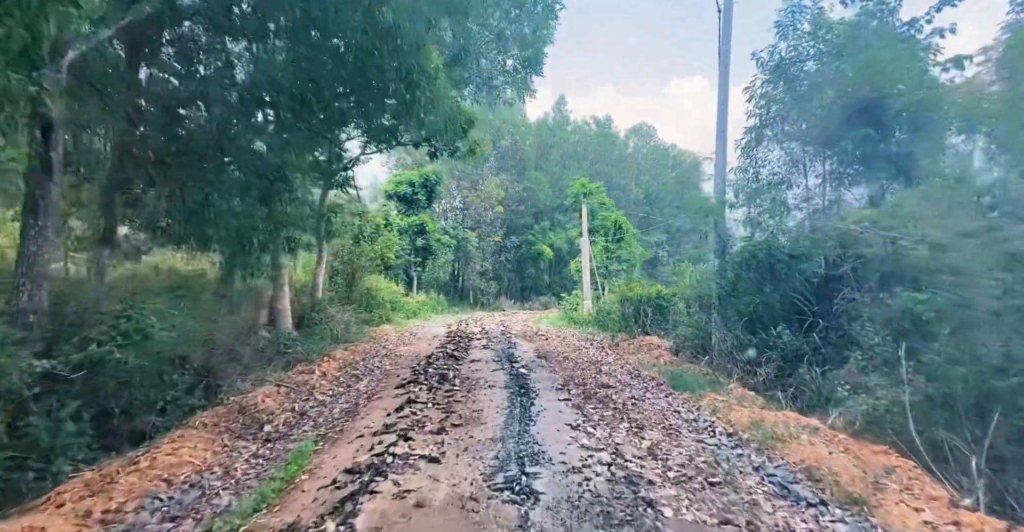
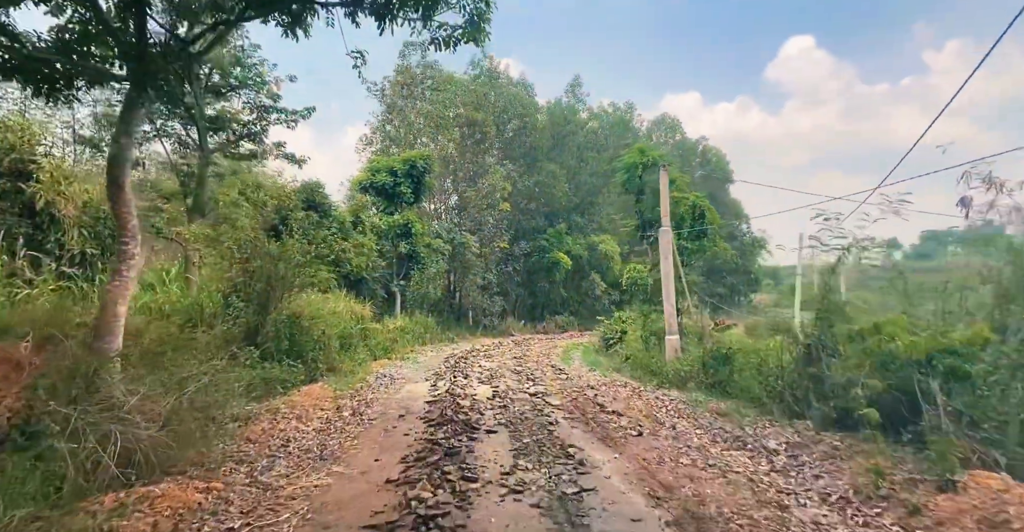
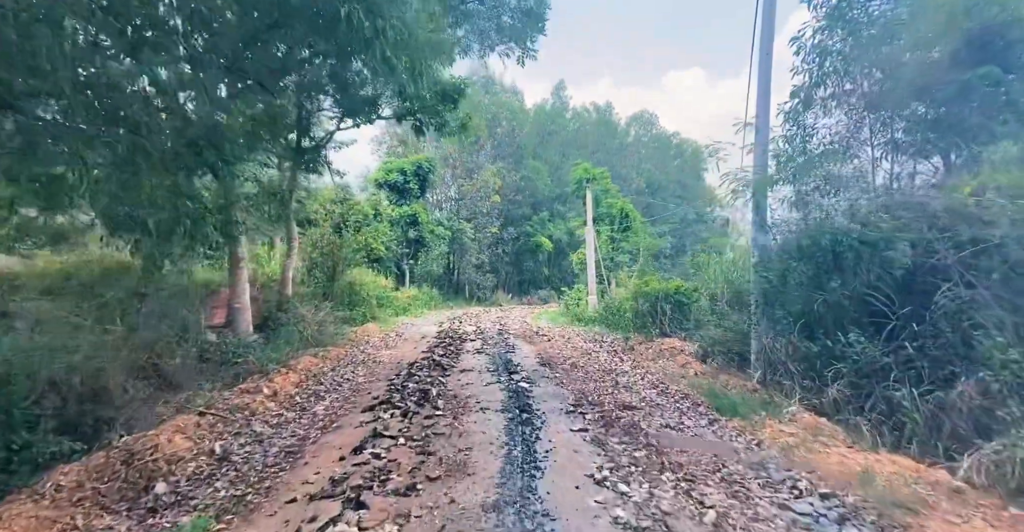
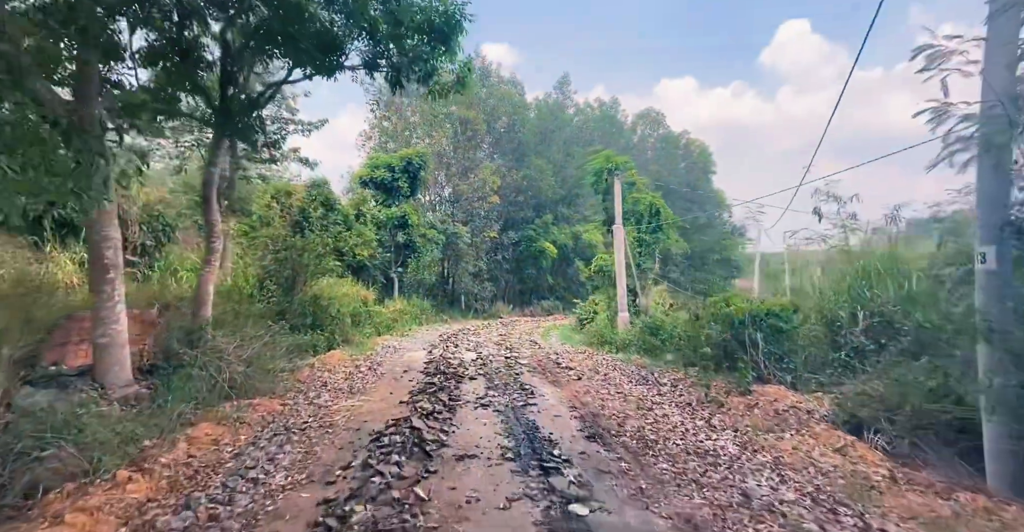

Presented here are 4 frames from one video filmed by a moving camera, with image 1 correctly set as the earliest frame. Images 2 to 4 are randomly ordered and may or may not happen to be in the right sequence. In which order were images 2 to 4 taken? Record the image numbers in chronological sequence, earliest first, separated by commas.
3, 4, 2
